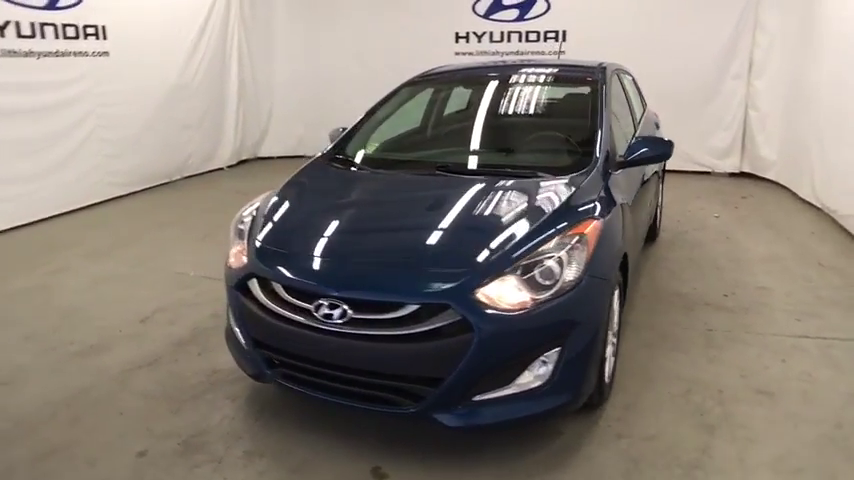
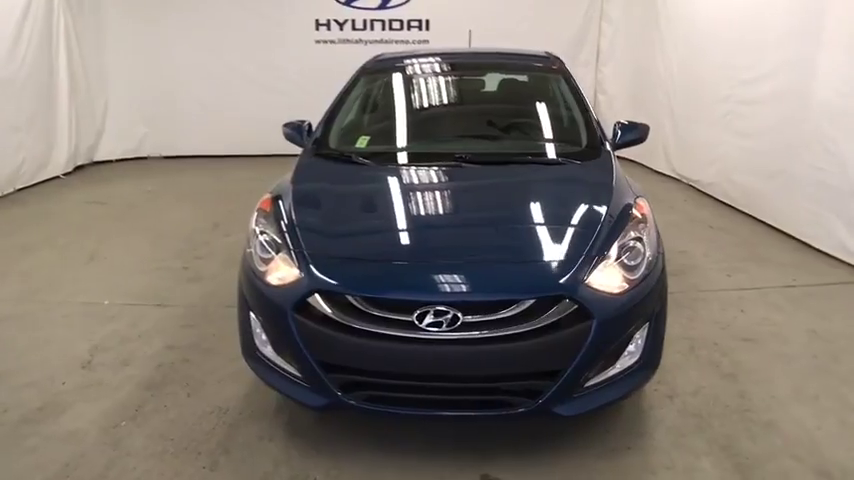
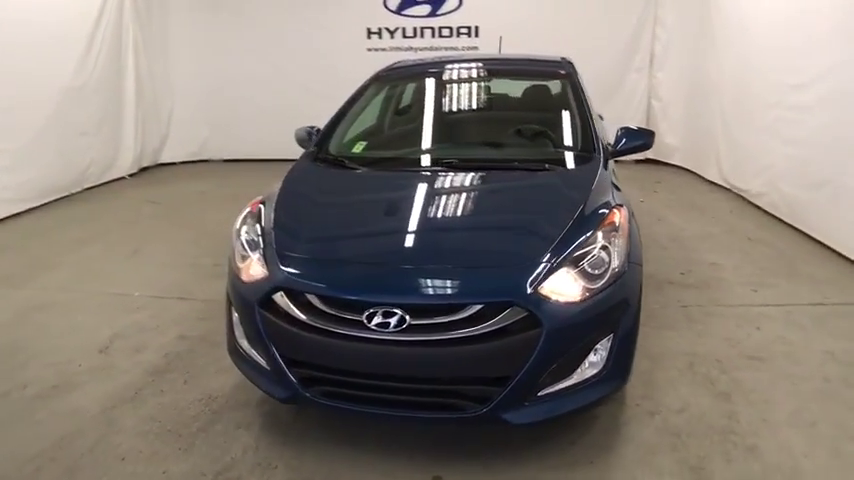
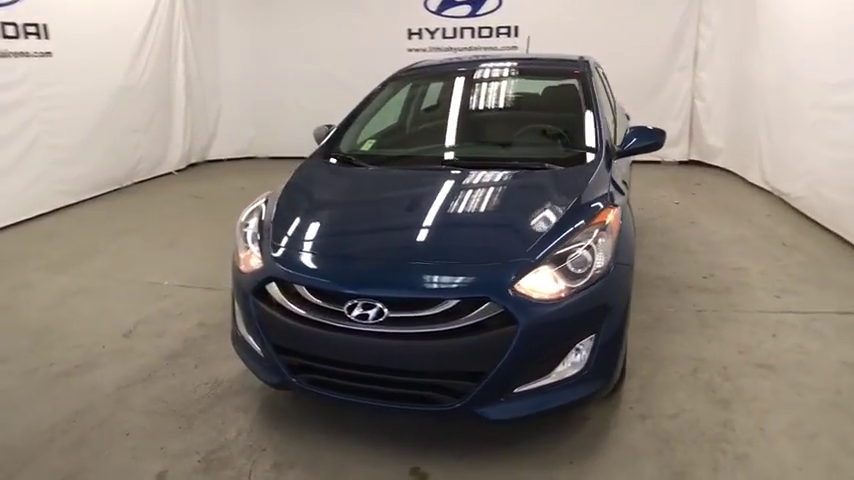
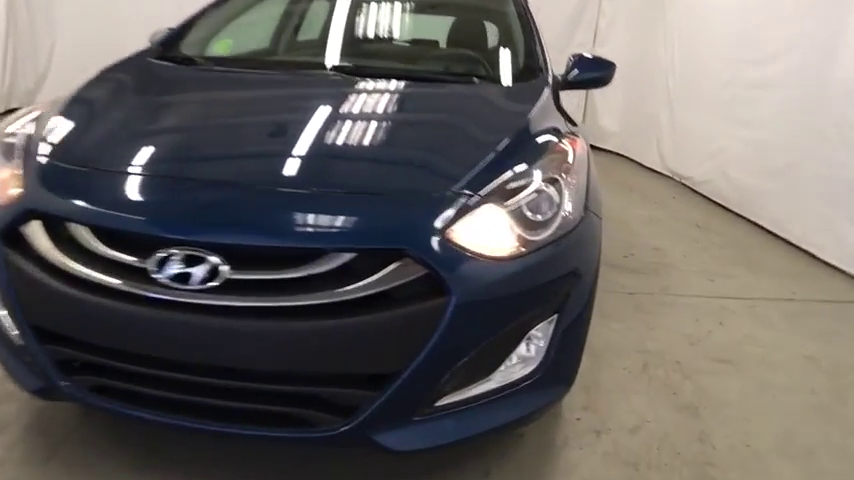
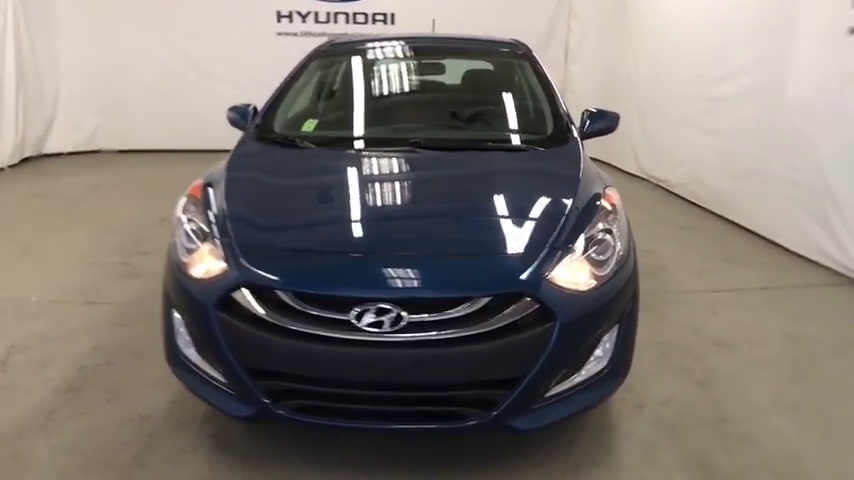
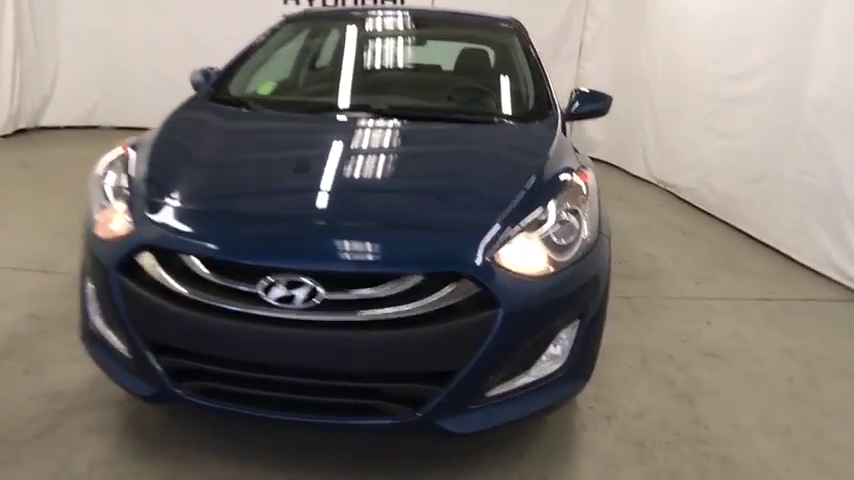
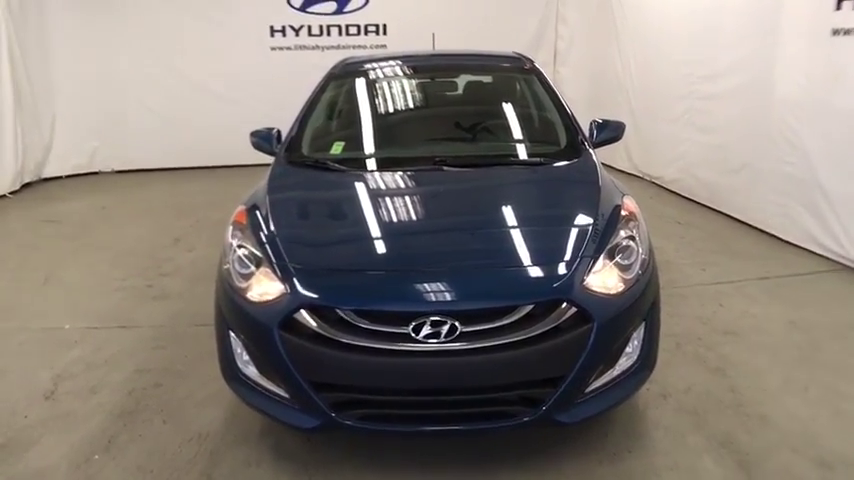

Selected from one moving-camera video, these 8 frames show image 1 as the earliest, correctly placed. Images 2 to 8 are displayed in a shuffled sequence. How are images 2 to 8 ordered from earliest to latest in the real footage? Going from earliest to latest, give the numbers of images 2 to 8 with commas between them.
4, 3, 2, 8, 6, 7, 5
